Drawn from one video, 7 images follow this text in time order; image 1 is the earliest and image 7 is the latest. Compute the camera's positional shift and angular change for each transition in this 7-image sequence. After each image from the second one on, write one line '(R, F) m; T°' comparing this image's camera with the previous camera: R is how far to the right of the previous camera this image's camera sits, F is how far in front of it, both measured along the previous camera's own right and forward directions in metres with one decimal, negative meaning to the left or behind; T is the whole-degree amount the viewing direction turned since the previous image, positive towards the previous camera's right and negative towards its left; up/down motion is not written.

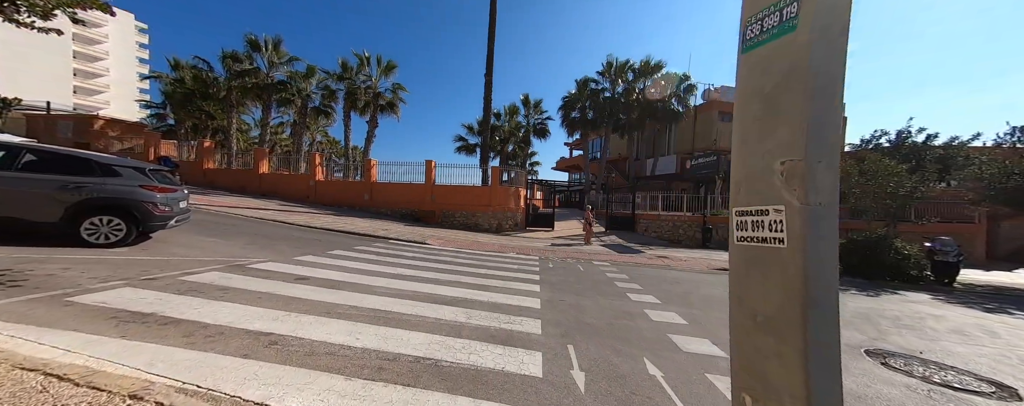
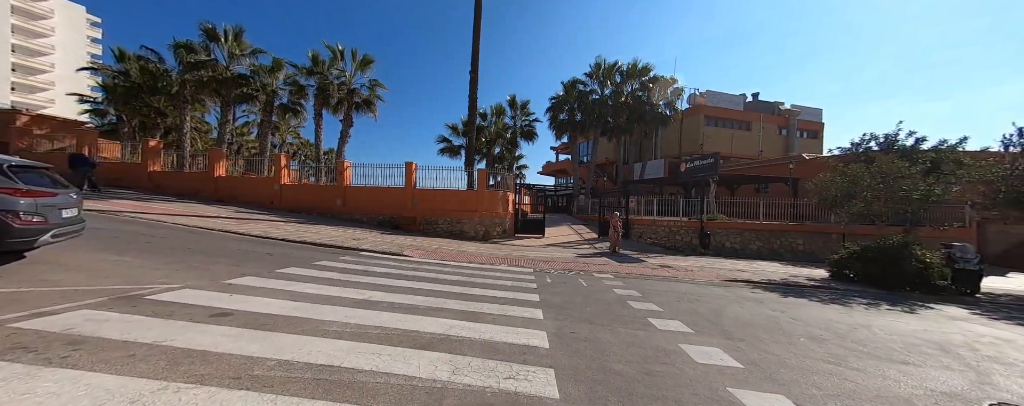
(-0.2, +1.2) m; +3°
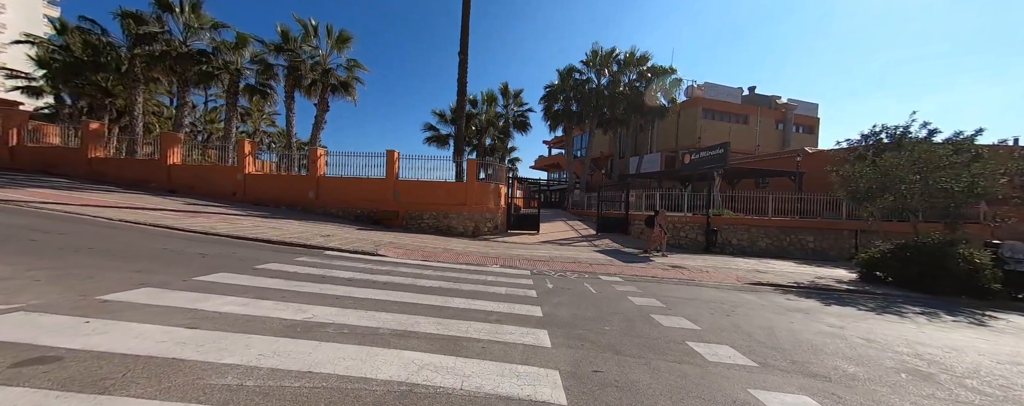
(-0.1, +1.3) m; +2°
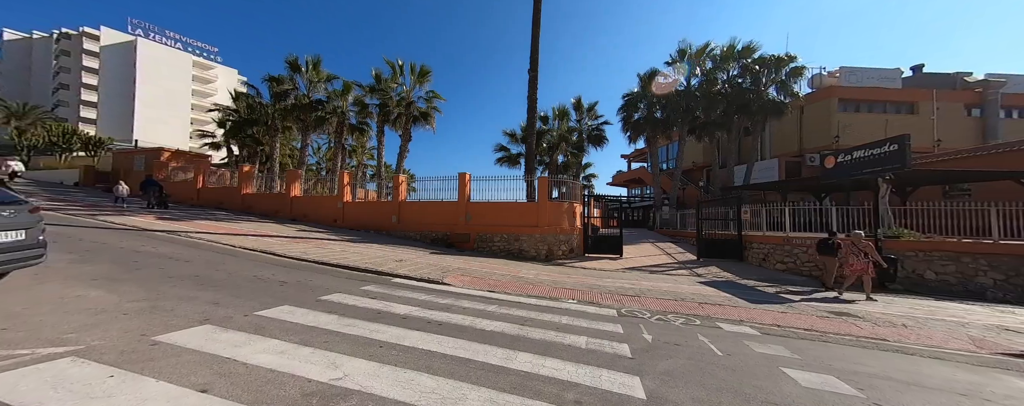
(-0.1, +1.2) m; -15°
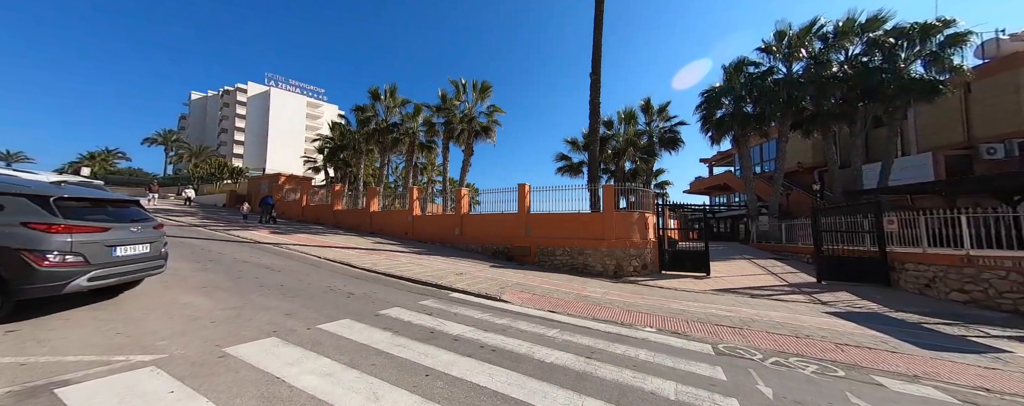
(0.0, +0.6) m; -13°
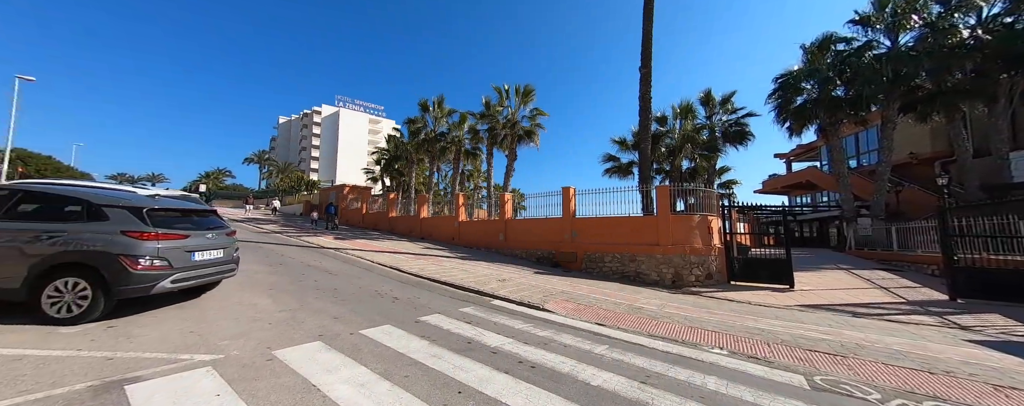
(+0.1, +0.3) m; -9°
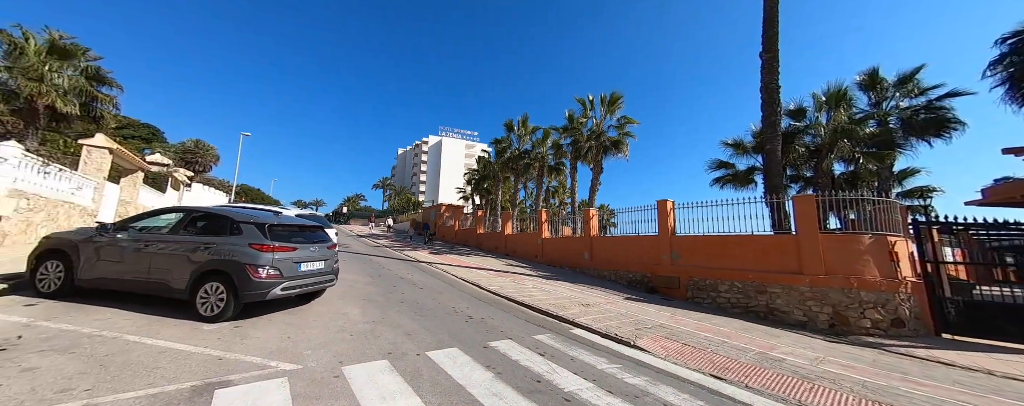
(+0.2, +0.6) m; -18°
